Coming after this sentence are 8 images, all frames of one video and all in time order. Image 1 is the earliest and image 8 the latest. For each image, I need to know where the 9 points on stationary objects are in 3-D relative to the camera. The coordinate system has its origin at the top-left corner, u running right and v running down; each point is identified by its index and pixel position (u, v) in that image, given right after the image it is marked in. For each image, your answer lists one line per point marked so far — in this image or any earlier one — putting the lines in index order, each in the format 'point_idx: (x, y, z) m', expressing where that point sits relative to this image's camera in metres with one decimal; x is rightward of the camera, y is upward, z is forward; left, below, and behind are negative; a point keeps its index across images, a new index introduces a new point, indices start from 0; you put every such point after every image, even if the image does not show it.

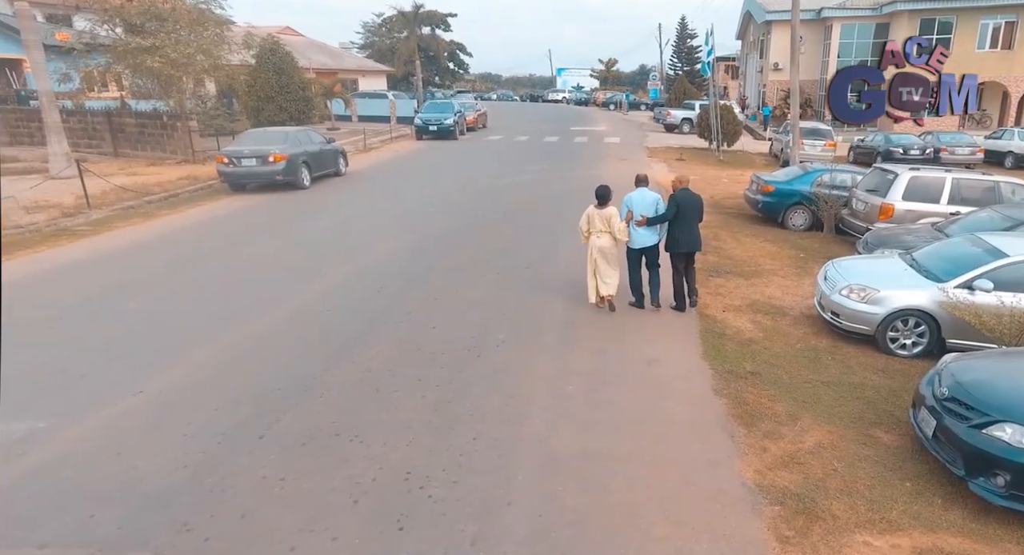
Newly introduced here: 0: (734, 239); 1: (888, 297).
0: (+3.7, +0.6, +11.2) m
1: (+3.7, -0.2, +6.5) m
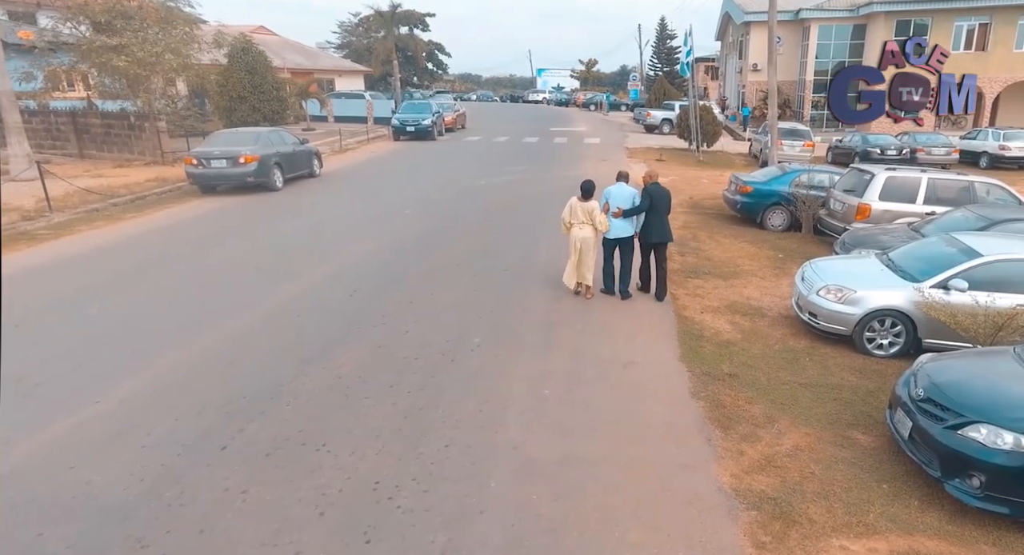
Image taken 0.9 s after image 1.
0: (+3.4, +0.6, +11.2) m
1: (+3.4, -0.2, +6.5) m
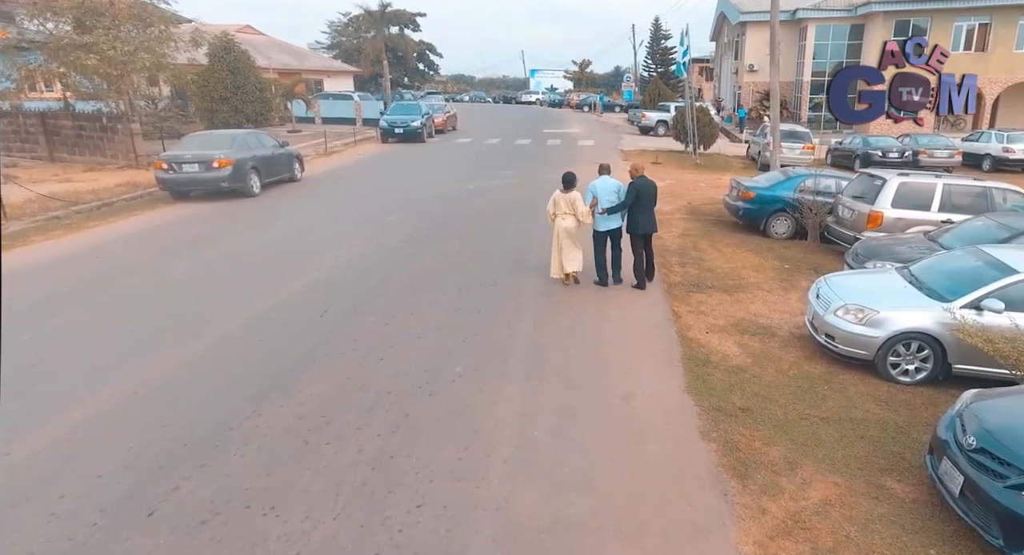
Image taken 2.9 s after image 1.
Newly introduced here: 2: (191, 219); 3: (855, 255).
0: (+3.2, +0.5, +10.6) m
1: (+3.3, -0.4, +5.9) m
2: (-5.4, +1.0, +11.3) m
3: (+4.4, +0.3, +8.6) m
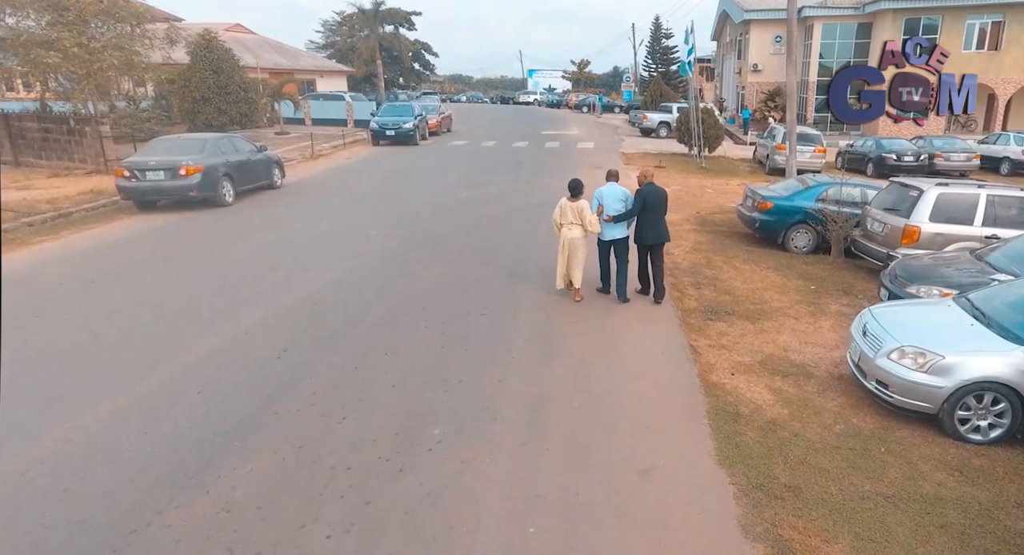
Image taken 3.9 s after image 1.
0: (+3.1, +0.2, +9.6) m
1: (+3.3, -0.6, +4.9) m
2: (-5.5, +0.7, +10.3) m
3: (+4.4, 0.0, +7.6) m
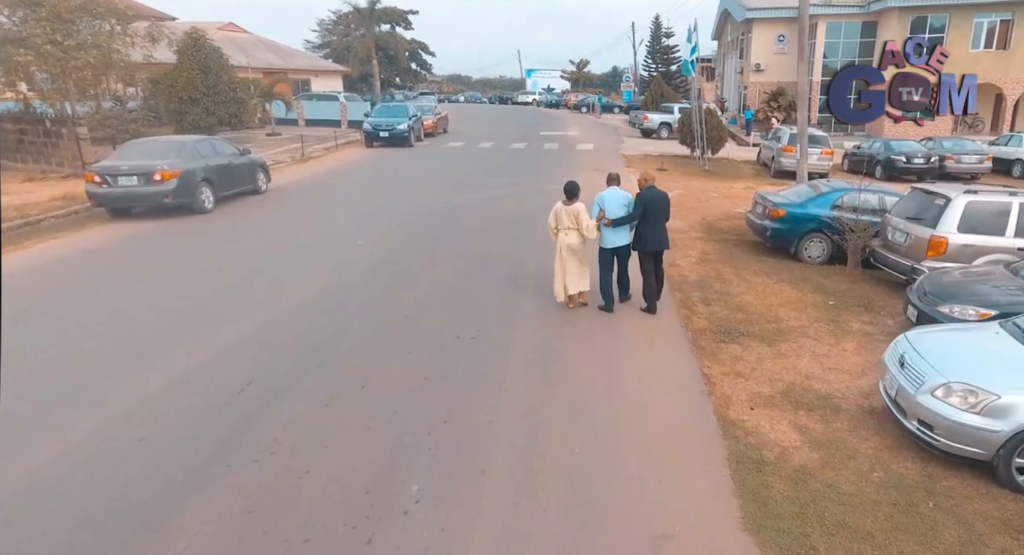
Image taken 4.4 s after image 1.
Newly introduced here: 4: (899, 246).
0: (+3.1, 0.0, +8.9) m
1: (+3.2, -0.8, +4.3) m
2: (-5.6, +0.5, +9.6) m
3: (+4.3, -0.2, +7.0) m
4: (+5.0, +0.4, +8.5) m
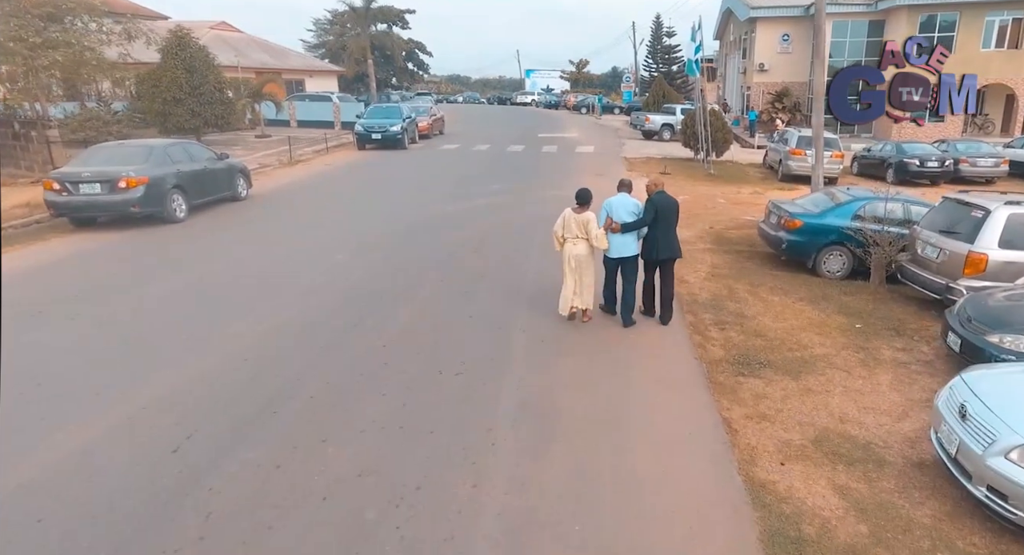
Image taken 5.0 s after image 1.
0: (+3.0, -0.2, +8.2) m
1: (+3.1, -1.0, +3.5) m
2: (-5.6, +0.3, +8.8) m
3: (+4.2, -0.4, +6.2) m
4: (+4.9, +0.2, +7.8) m
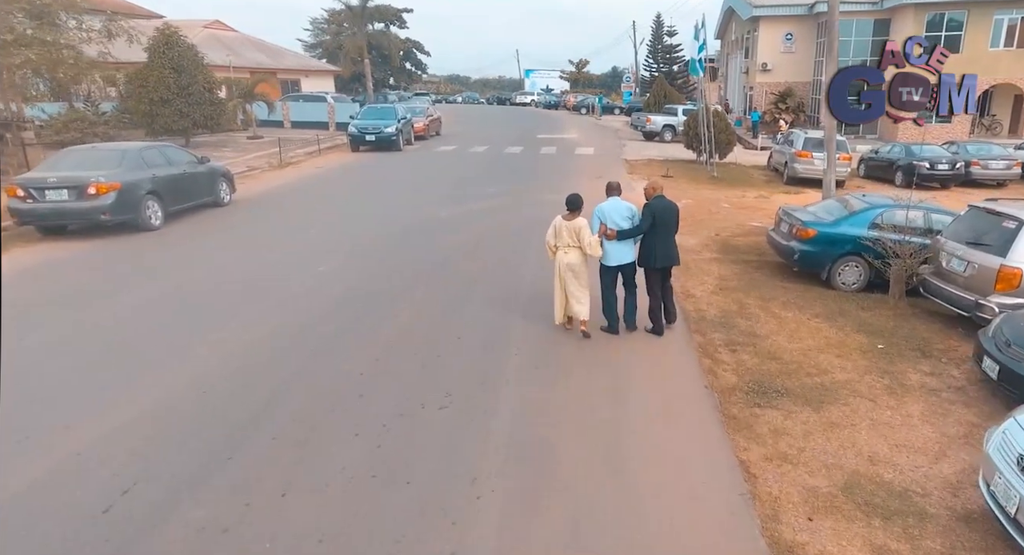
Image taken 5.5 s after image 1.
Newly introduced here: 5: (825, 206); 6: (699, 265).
0: (+2.9, -0.4, +7.6) m
1: (+3.1, -1.2, +2.9) m
2: (-5.7, +0.1, +8.3) m
3: (+4.1, -0.6, +5.6) m
4: (+4.8, 0.0, +7.2) m
5: (+4.3, +1.0, +9.0) m
6: (+2.6, +0.2, +9.4) m
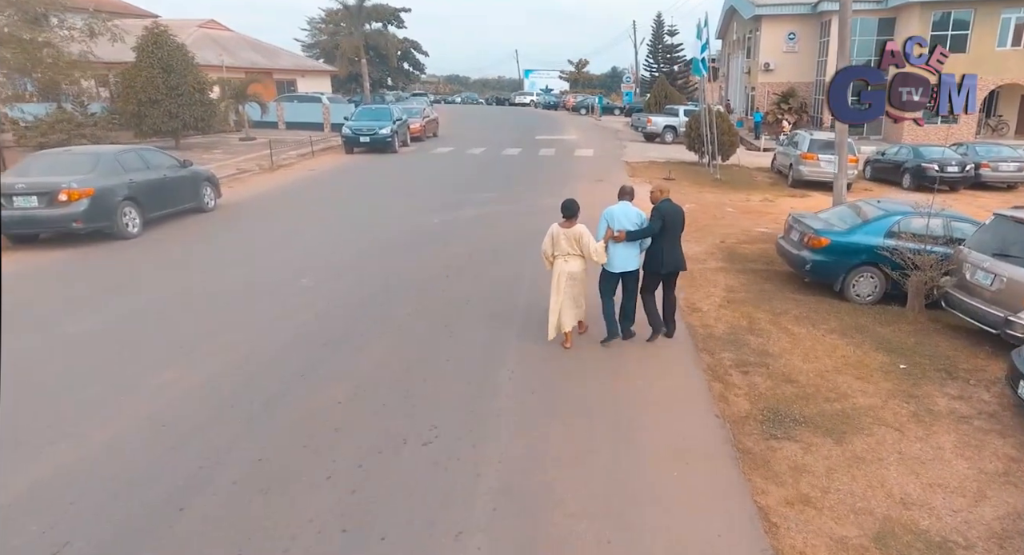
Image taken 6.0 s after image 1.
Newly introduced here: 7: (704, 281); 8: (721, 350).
0: (+2.9, -0.5, +7.1) m
1: (+3.0, -1.3, +2.4) m
2: (-5.8, 0.0, +7.8) m
3: (+4.1, -0.7, +5.2) m
4: (+4.8, -0.1, +6.7) m
5: (+4.2, +0.8, +8.6) m
6: (+2.6, 0.0, +8.9) m
7: (+2.5, 0.0, +8.6) m
8: (+2.0, -0.7, +6.5) m
